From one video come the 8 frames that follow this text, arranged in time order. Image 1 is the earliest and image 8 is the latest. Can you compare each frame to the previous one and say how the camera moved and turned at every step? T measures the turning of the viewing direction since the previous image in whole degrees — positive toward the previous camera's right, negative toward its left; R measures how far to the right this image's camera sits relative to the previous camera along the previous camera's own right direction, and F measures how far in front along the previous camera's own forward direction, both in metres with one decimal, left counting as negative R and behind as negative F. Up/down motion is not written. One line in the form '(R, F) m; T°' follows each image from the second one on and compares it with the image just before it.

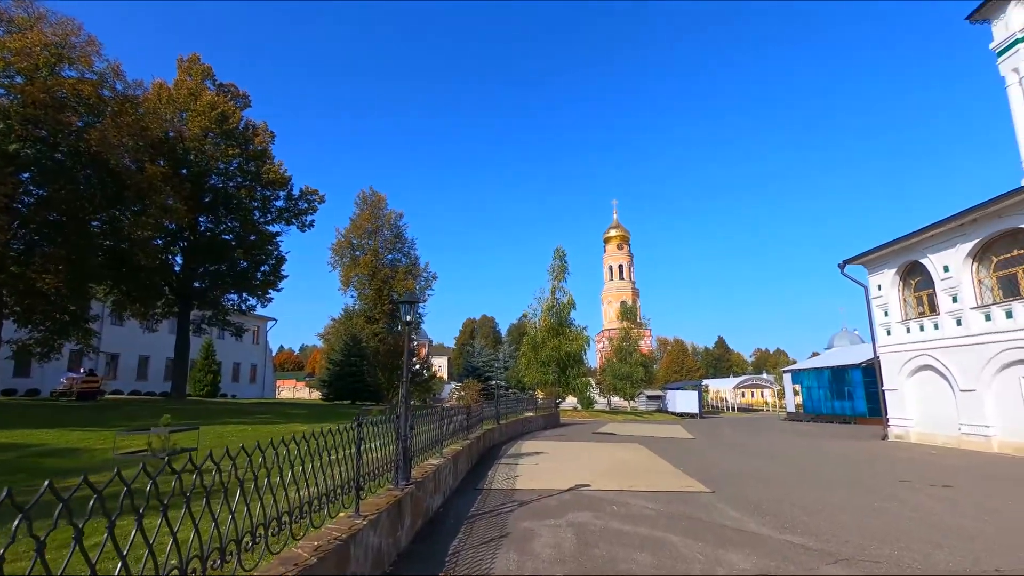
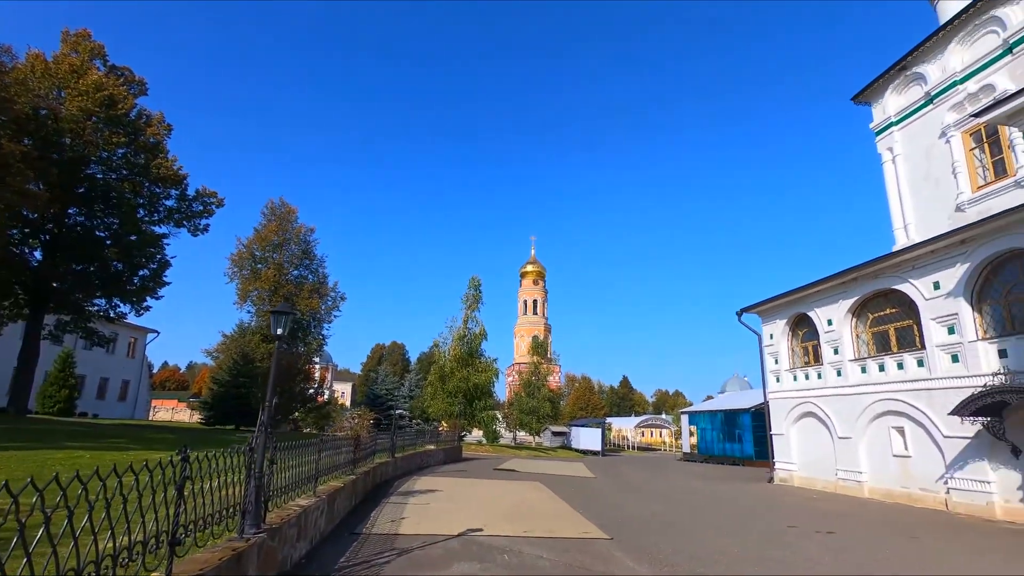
(+0.2, +0.6) m; +9°
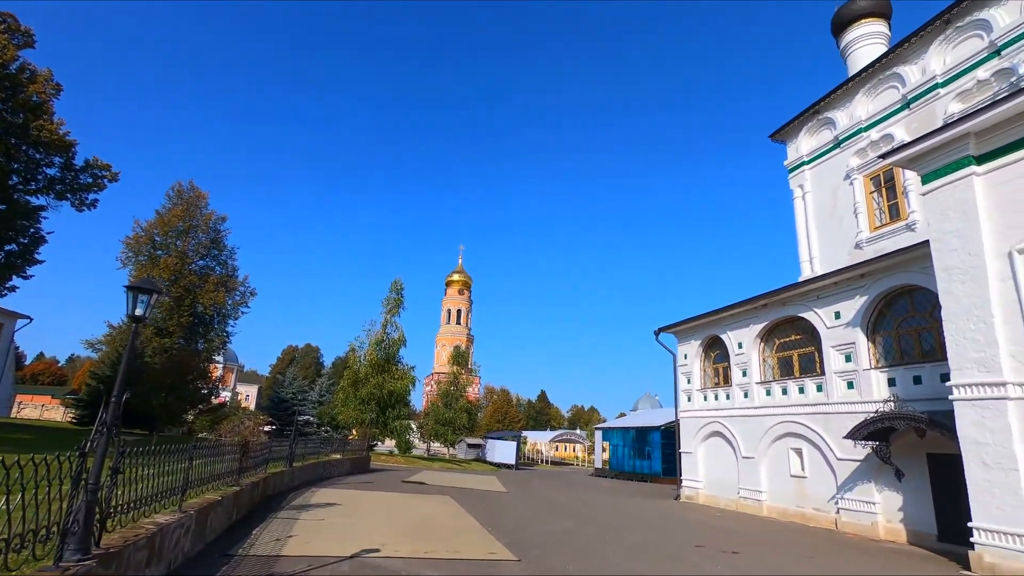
(+0.1, +0.5) m; +8°
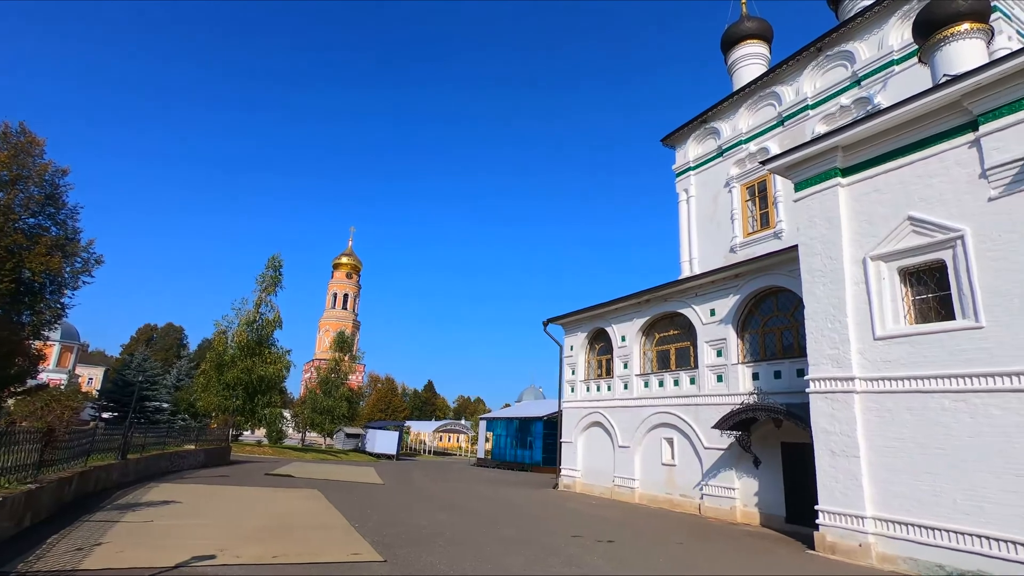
(+0.1, +0.6) m; +11°
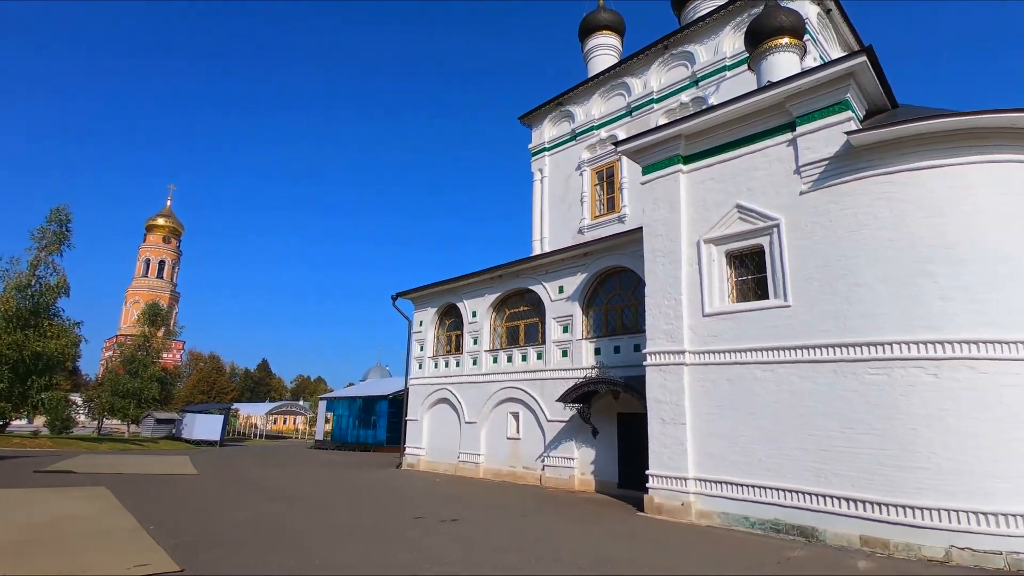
(+0.1, +0.6) m; +16°
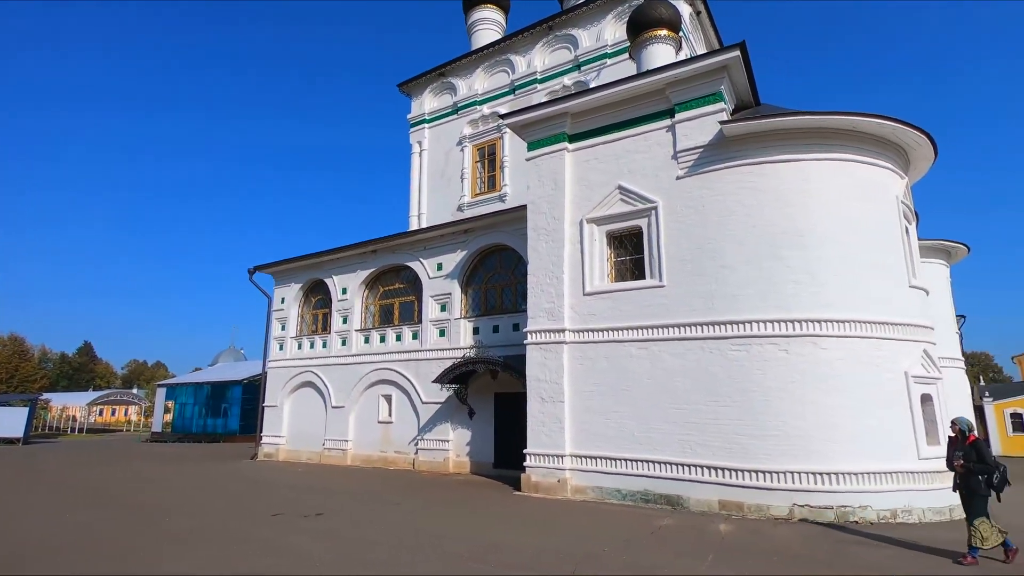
(-0.1, +0.5) m; +14°
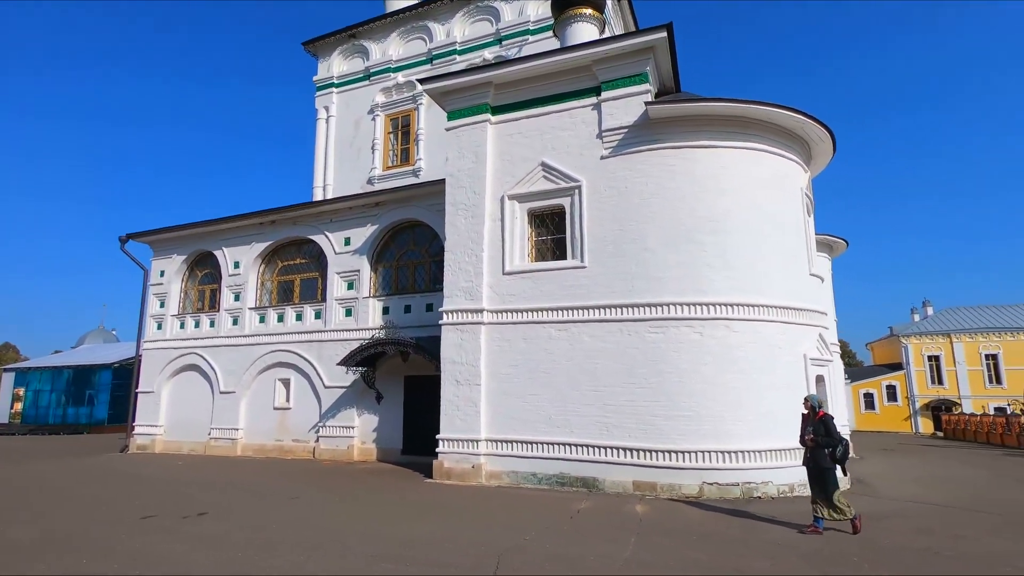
(-0.1, +0.5) m; +10°
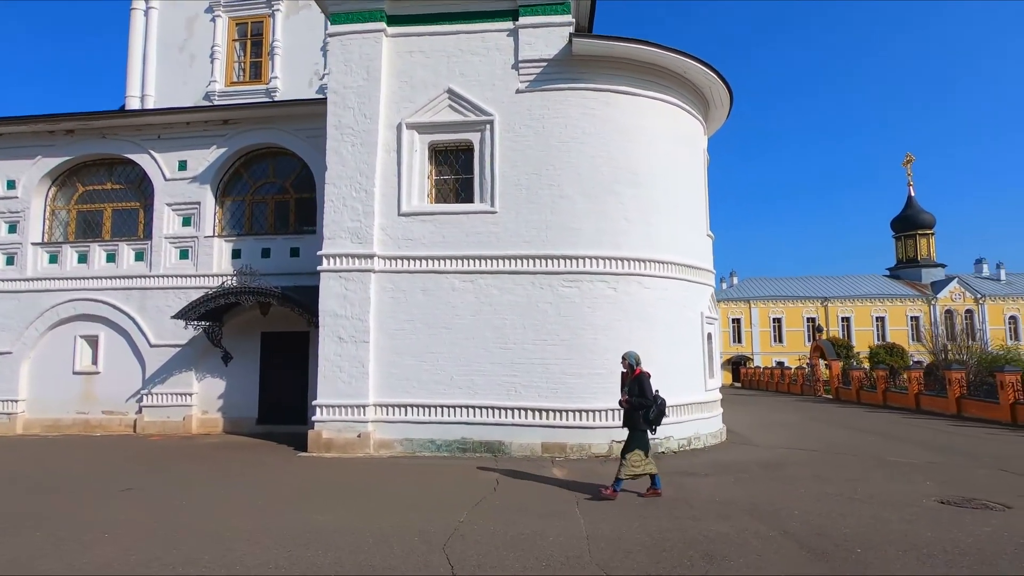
(-0.9, +1.1) m; +17°
